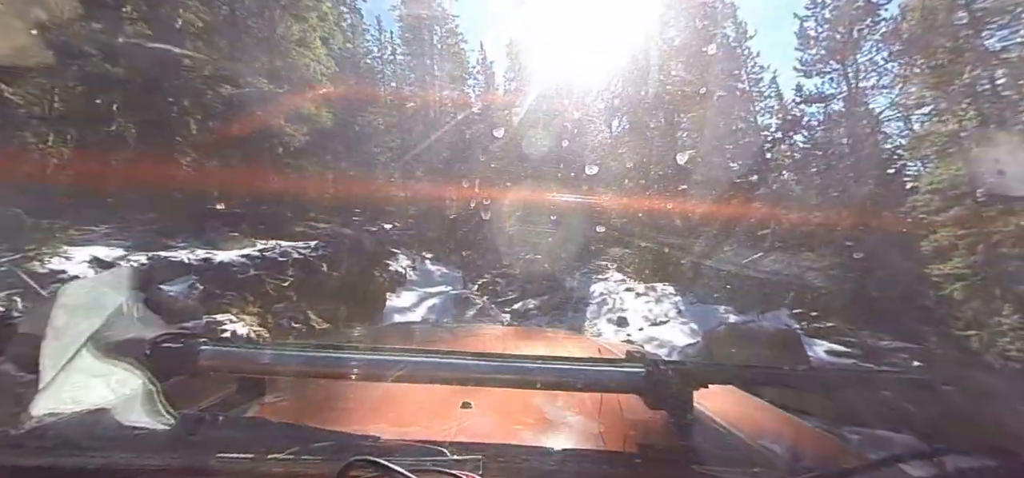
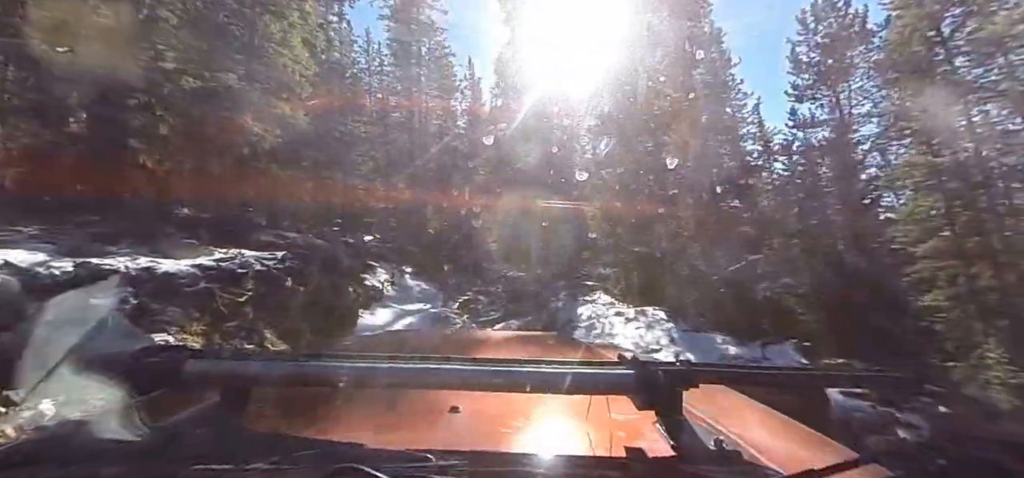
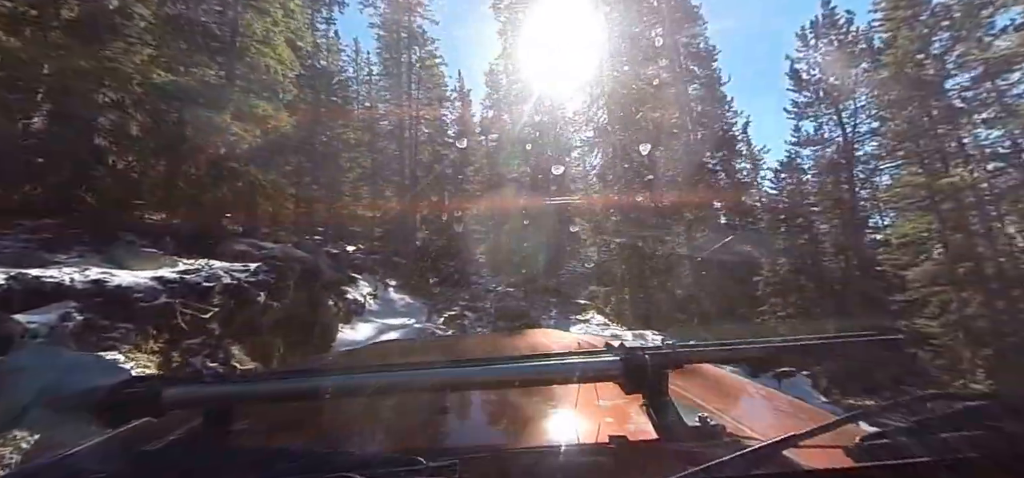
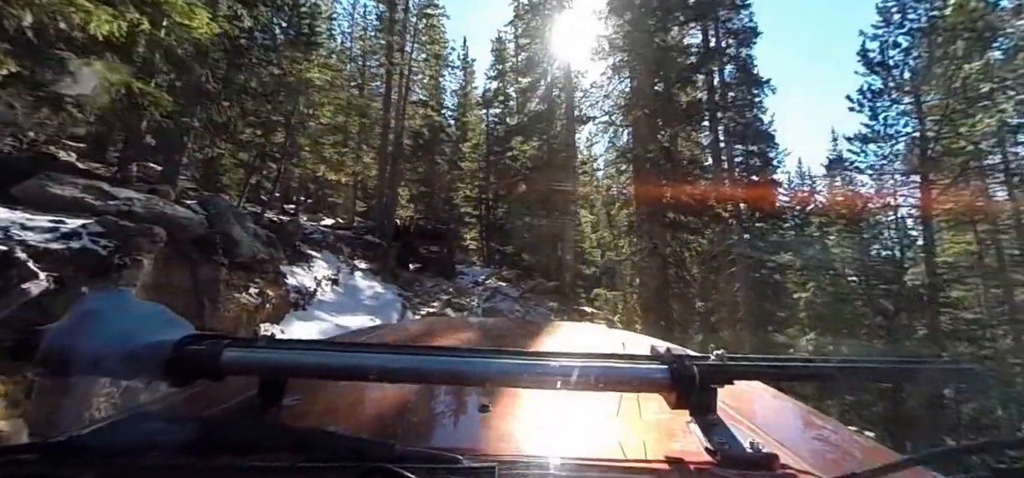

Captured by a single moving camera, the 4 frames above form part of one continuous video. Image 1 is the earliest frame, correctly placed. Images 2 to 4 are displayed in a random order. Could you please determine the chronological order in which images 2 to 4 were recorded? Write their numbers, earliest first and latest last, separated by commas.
2, 3, 4
